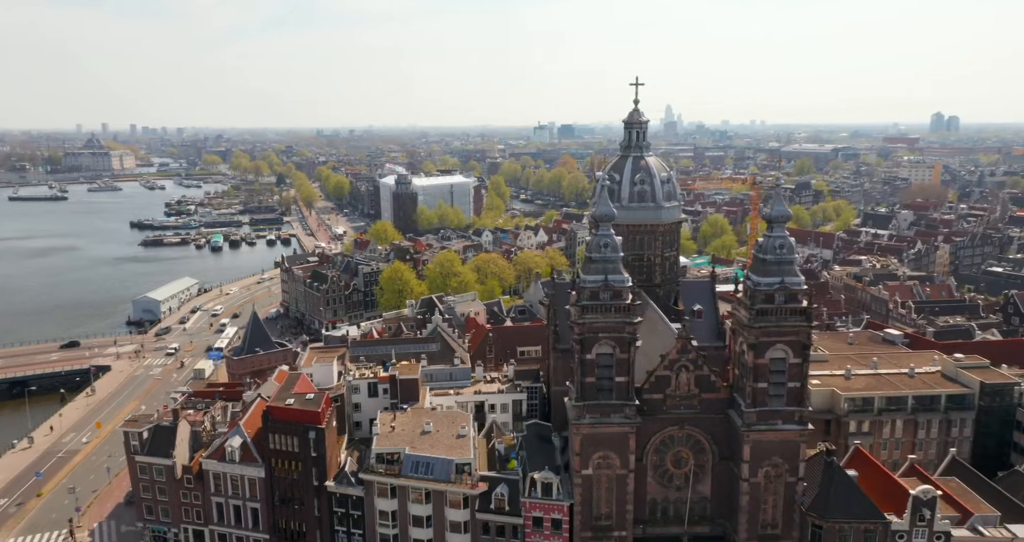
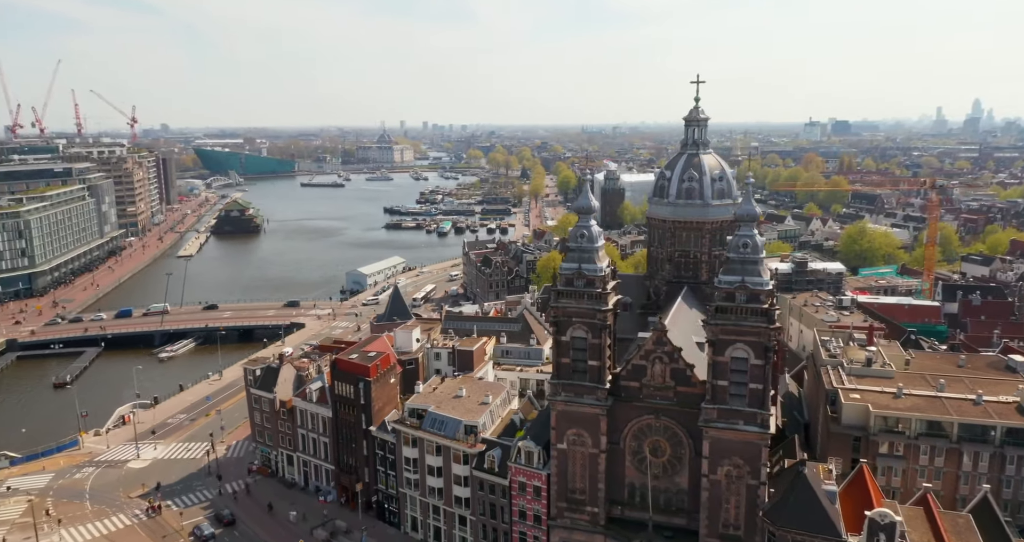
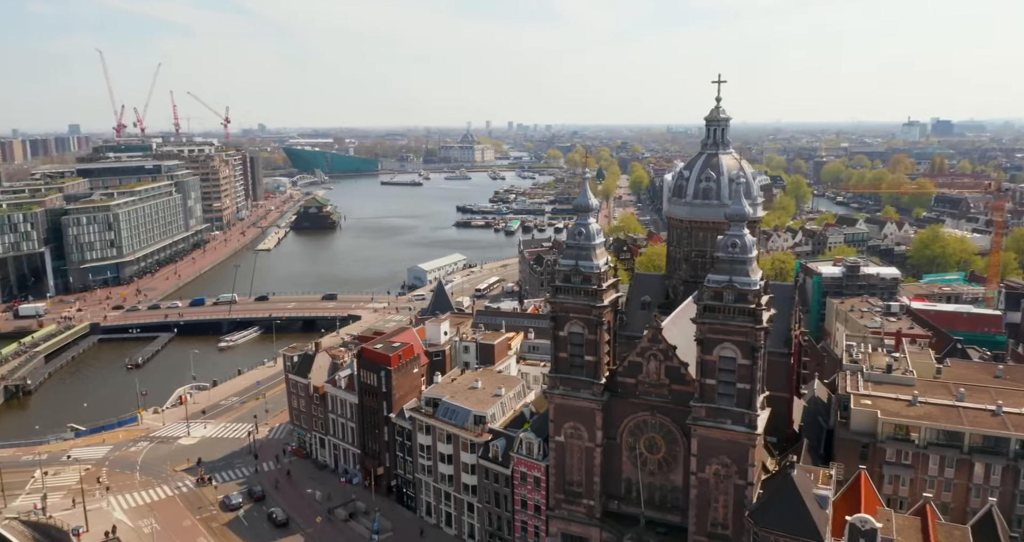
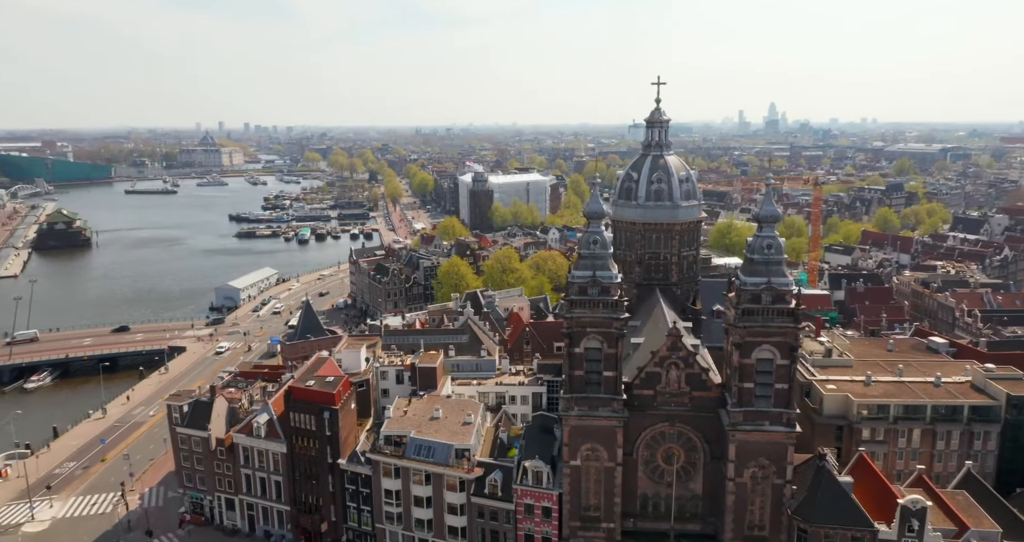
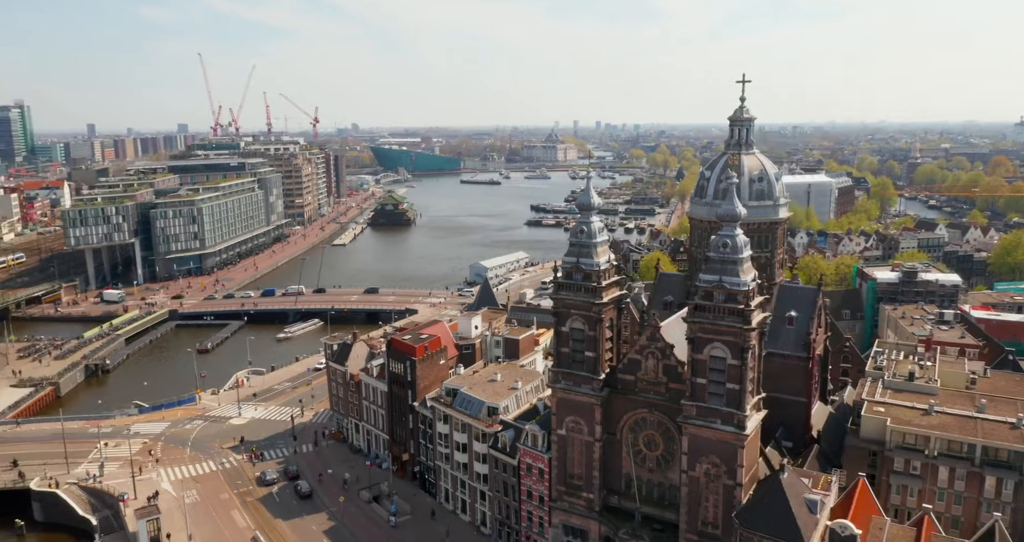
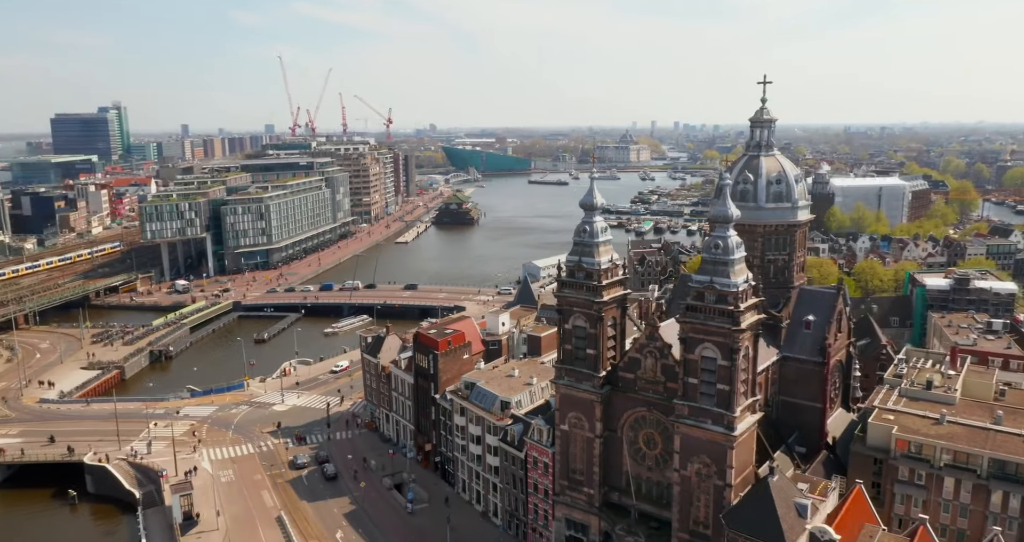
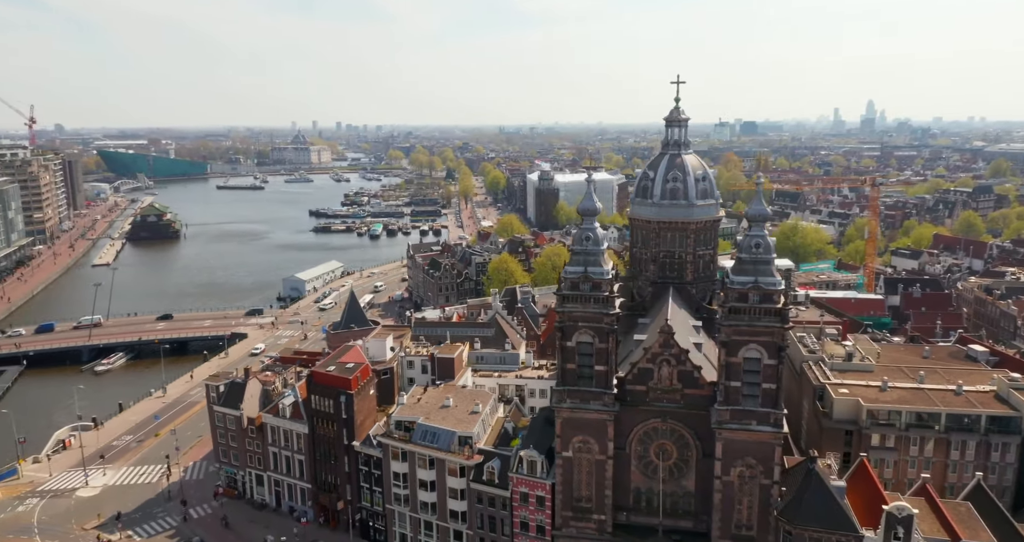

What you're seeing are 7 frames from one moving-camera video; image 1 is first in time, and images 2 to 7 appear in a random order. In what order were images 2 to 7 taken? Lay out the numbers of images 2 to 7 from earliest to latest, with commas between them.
4, 7, 2, 3, 5, 6
